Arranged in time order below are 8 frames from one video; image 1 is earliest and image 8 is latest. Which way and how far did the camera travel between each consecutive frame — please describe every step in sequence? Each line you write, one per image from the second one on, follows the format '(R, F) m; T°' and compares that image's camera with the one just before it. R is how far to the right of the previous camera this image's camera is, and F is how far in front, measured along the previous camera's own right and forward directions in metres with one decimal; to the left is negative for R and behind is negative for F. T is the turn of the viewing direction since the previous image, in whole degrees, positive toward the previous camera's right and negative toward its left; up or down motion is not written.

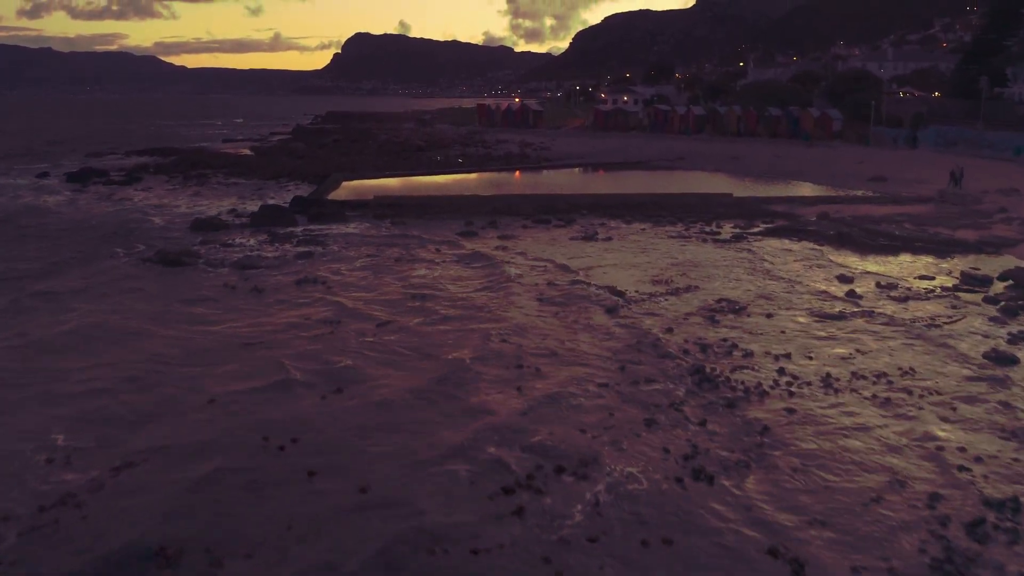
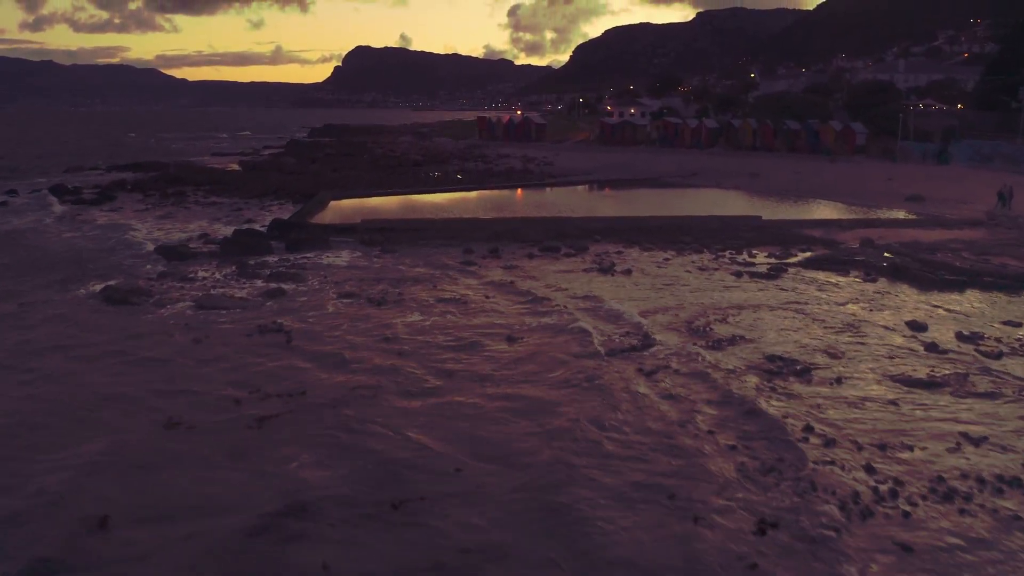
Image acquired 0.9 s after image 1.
(-0.1, +2.2) m; 0°
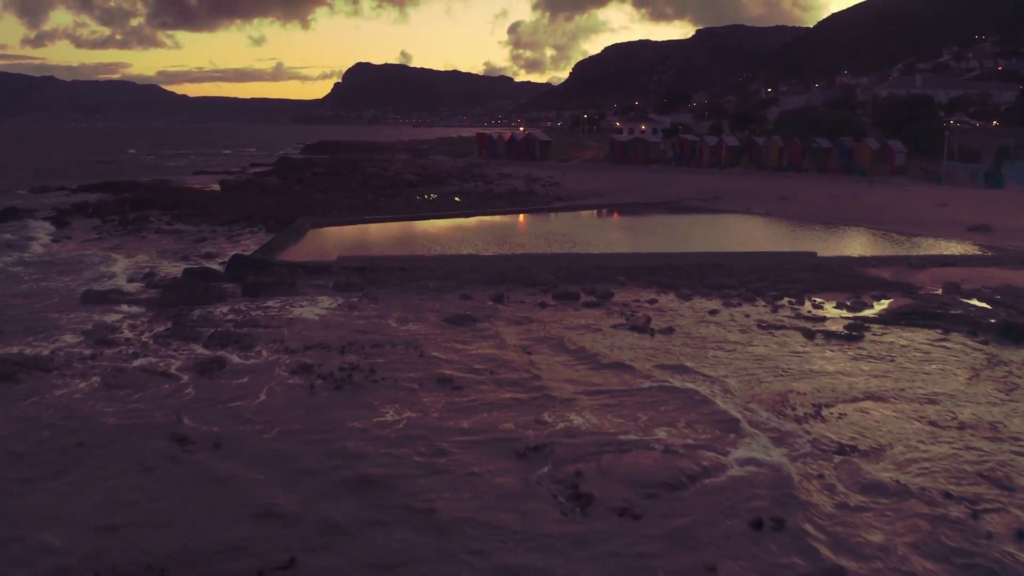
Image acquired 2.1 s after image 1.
(-0.1, +3.1) m; 0°
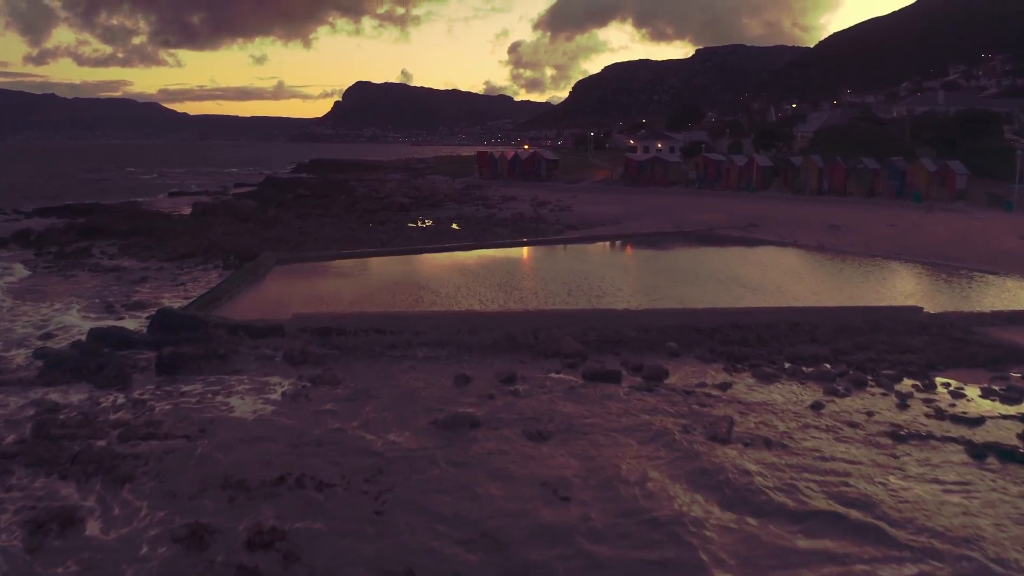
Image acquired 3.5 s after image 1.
(-0.2, +3.8) m; 0°
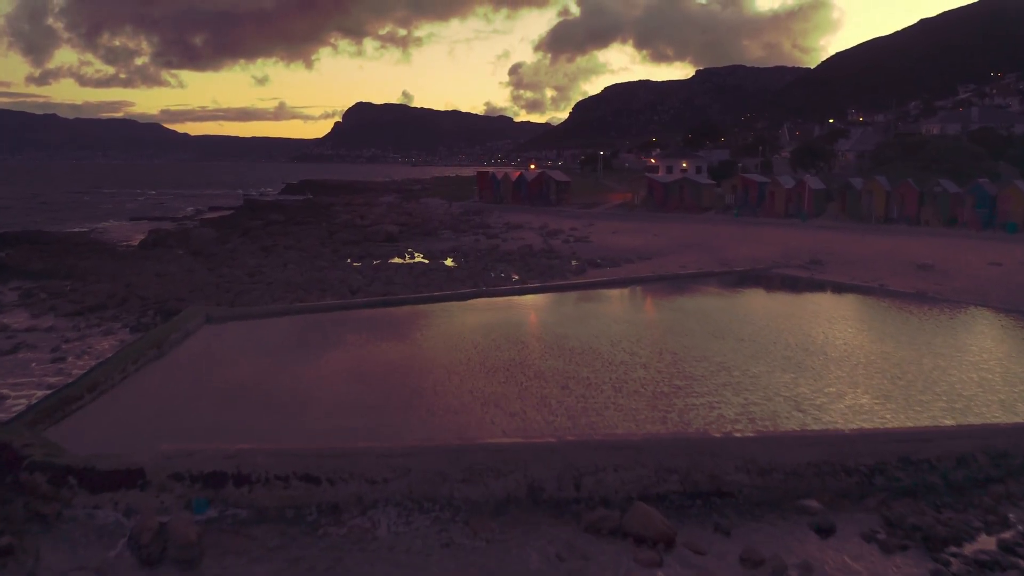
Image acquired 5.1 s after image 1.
(-0.2, +4.6) m; 0°
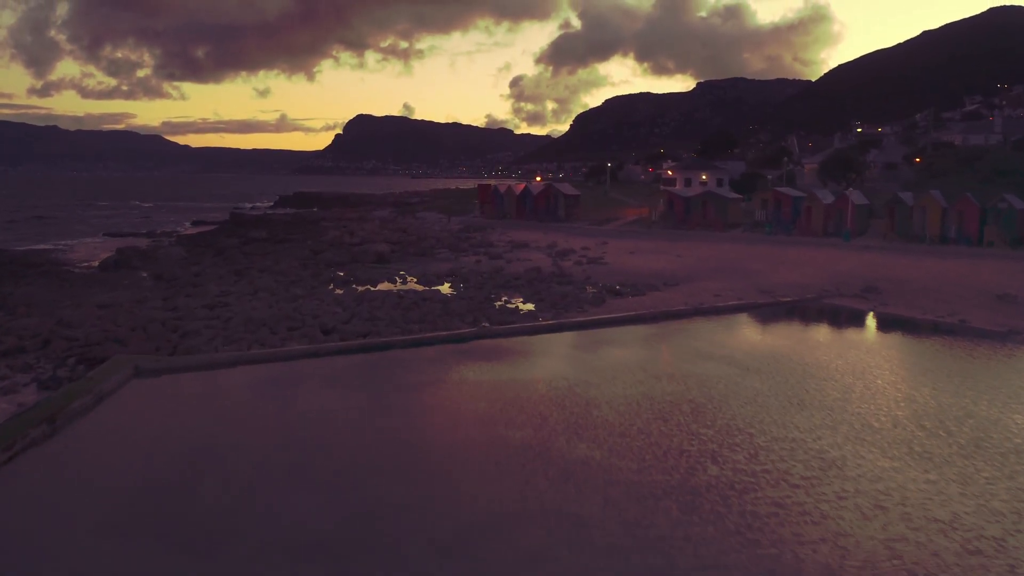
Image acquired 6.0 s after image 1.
(-0.1, +2.8) m; 0°
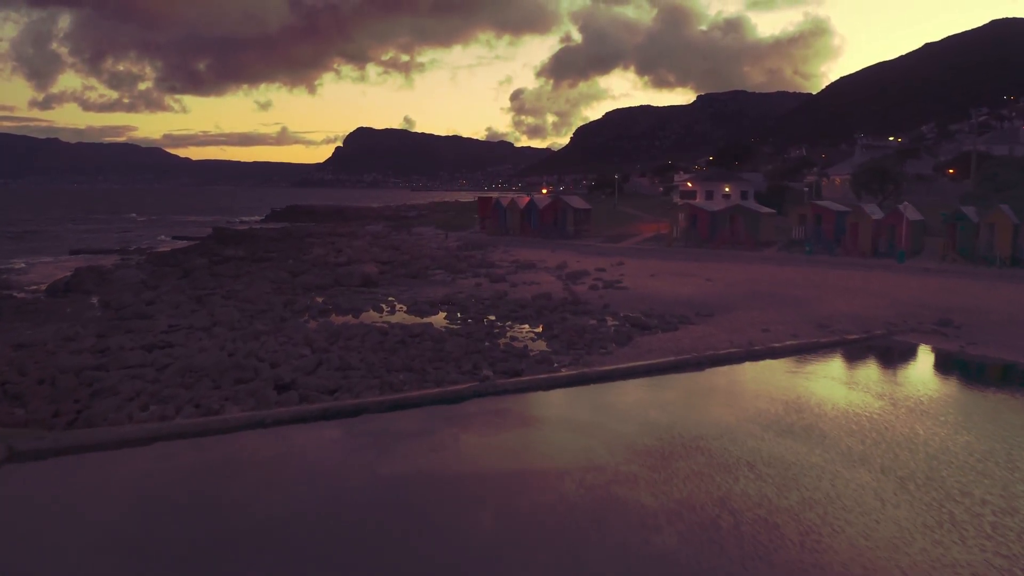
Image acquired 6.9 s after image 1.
(-0.1, +2.8) m; 0°
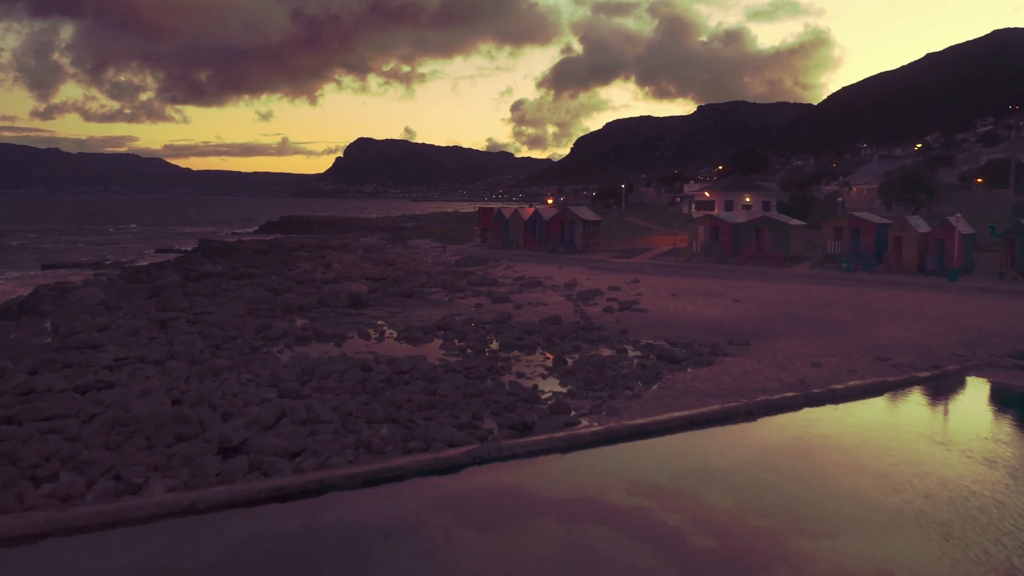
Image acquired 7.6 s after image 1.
(-0.1, +2.1) m; 0°
